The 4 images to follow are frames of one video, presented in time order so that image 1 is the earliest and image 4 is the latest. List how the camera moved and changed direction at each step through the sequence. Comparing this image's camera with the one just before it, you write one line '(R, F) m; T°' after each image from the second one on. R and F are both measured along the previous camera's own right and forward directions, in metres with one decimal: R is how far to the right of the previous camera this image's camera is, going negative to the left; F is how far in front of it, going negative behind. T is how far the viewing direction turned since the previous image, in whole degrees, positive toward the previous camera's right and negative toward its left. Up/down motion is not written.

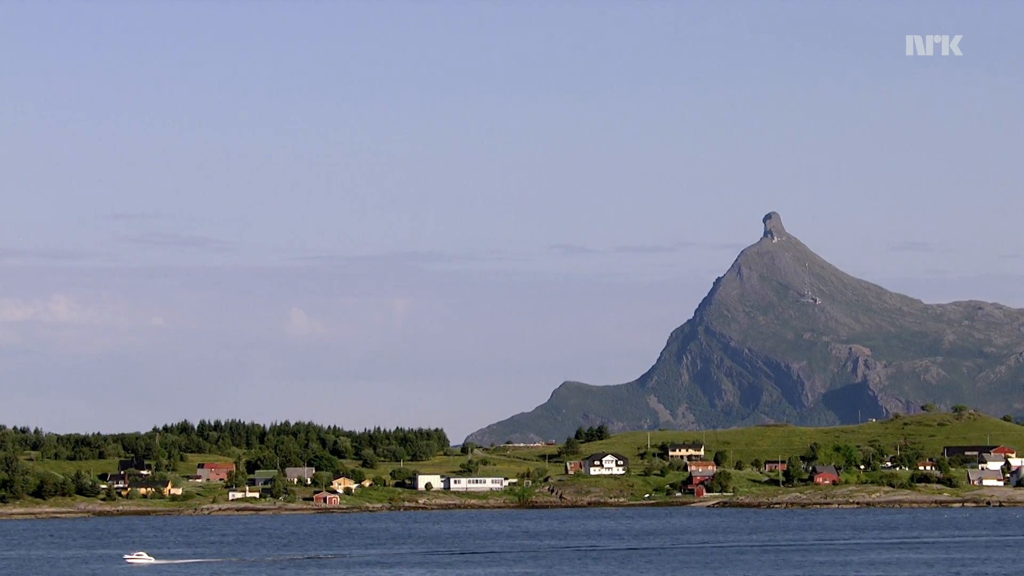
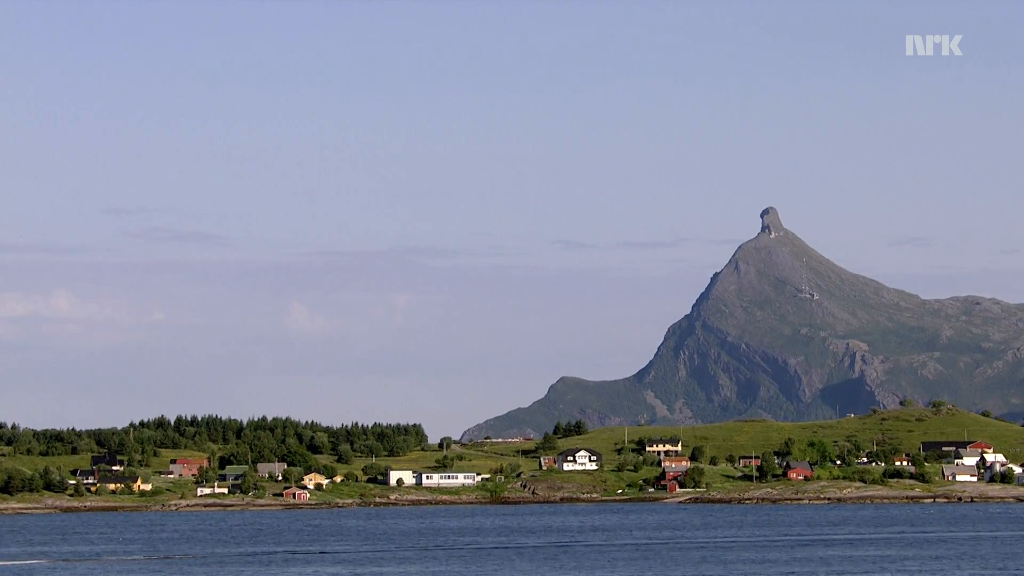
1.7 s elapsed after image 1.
(+2.3, +0.7) m; 0°
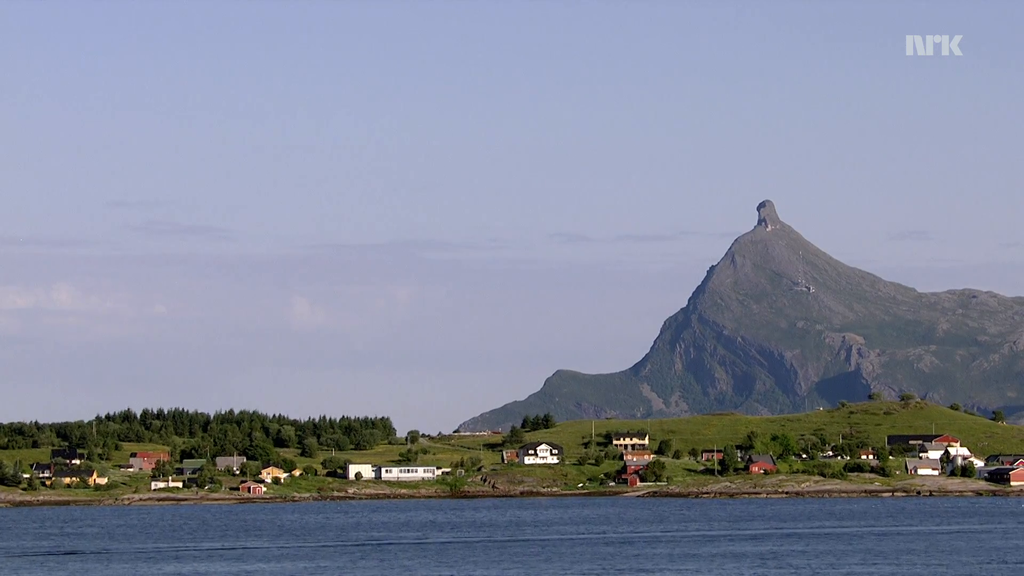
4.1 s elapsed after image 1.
(+3.4, +1.0) m; 0°
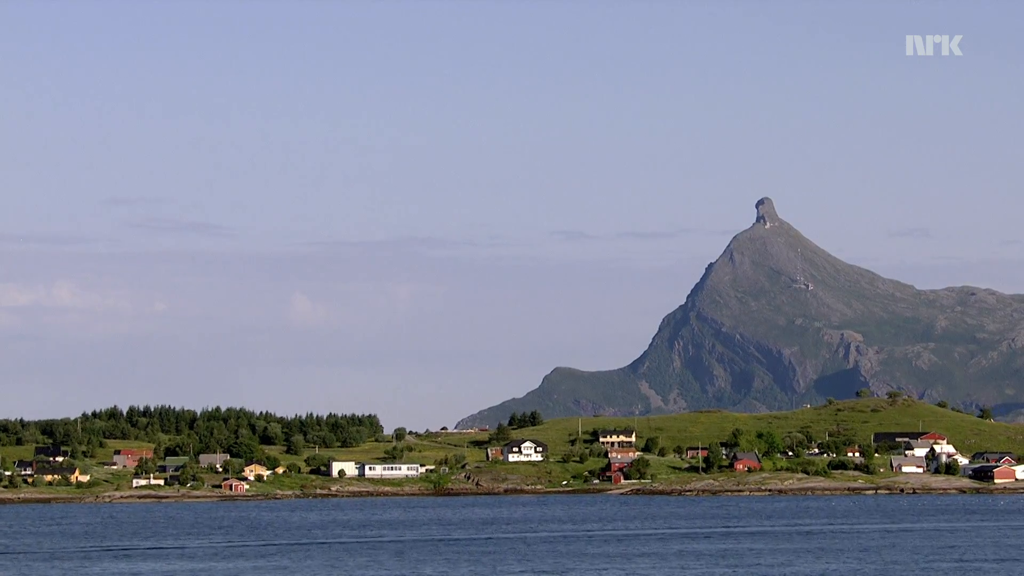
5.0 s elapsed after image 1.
(+1.3, +0.4) m; 0°
